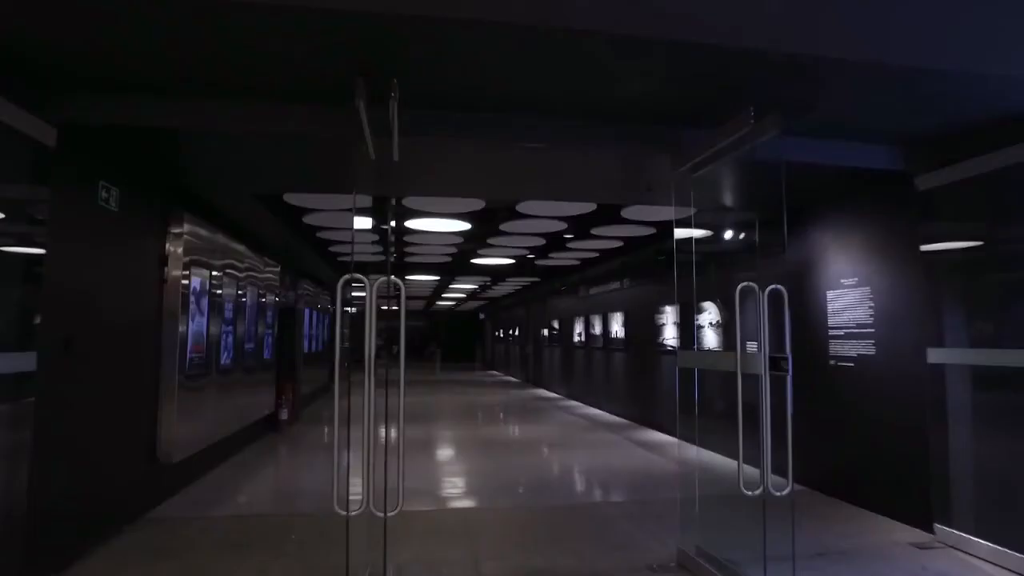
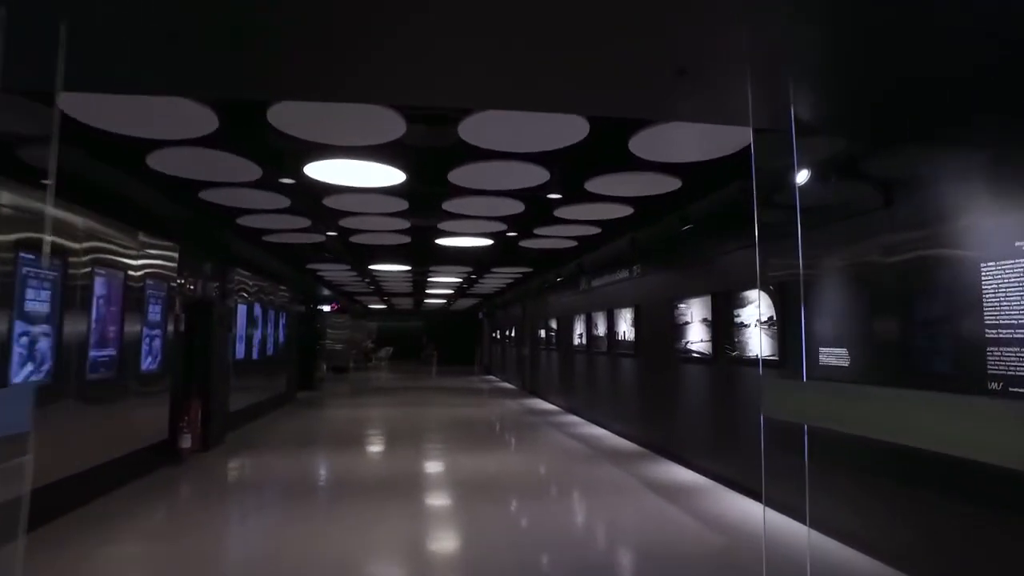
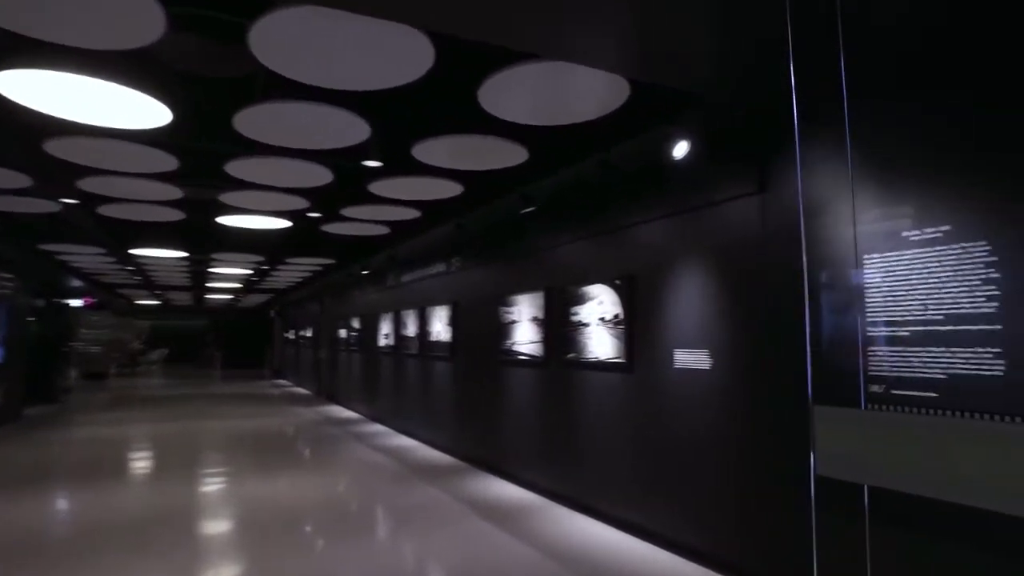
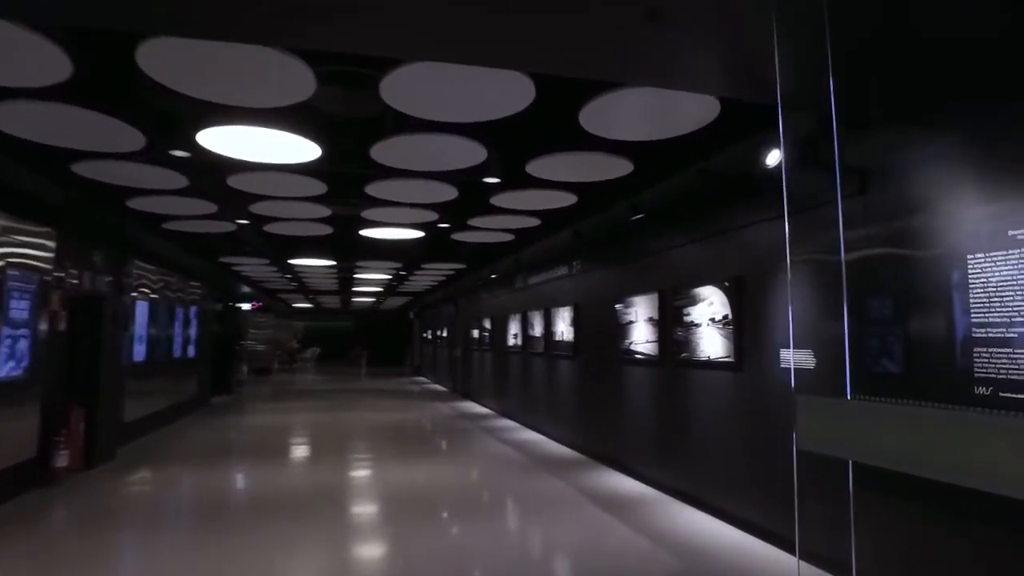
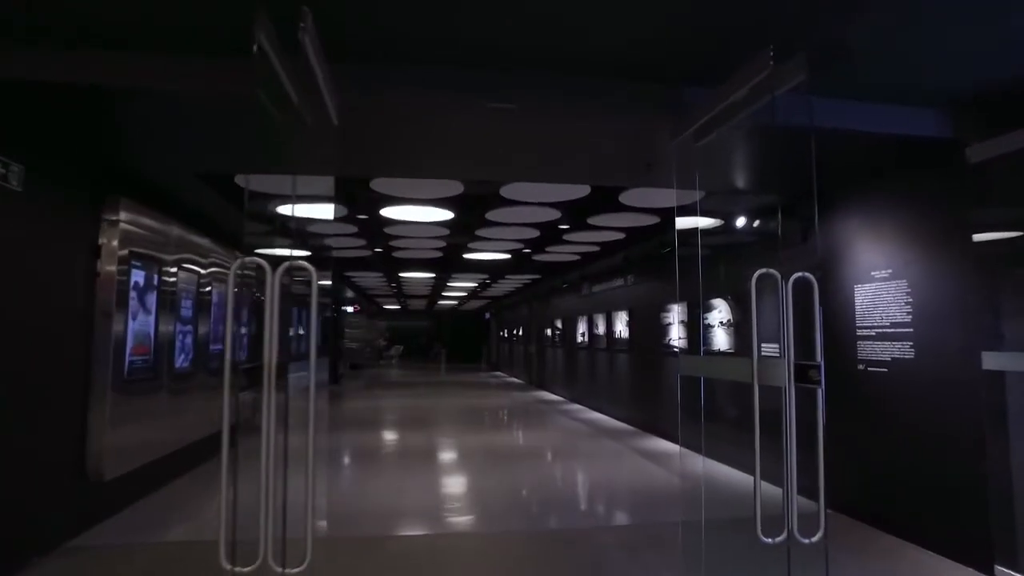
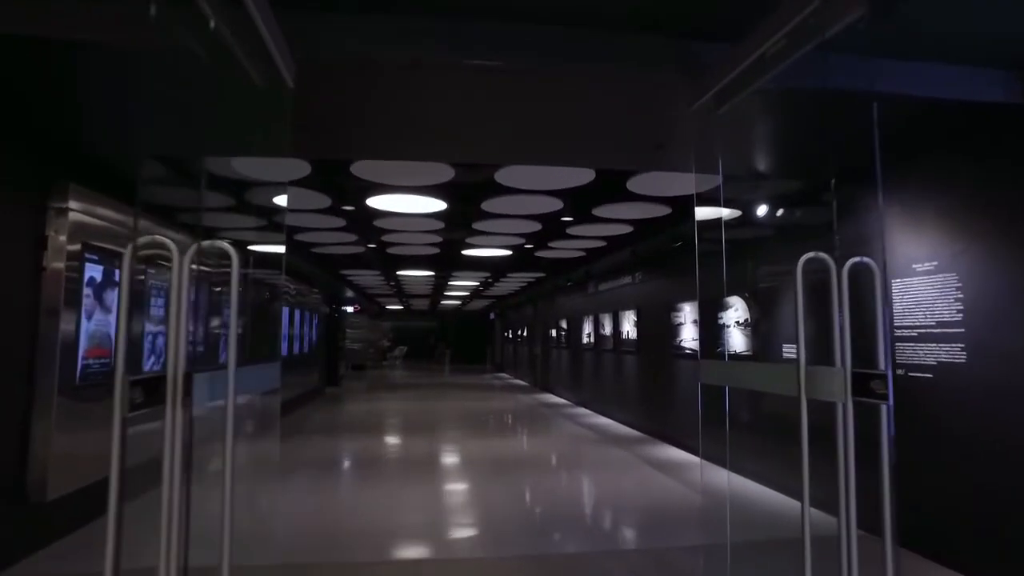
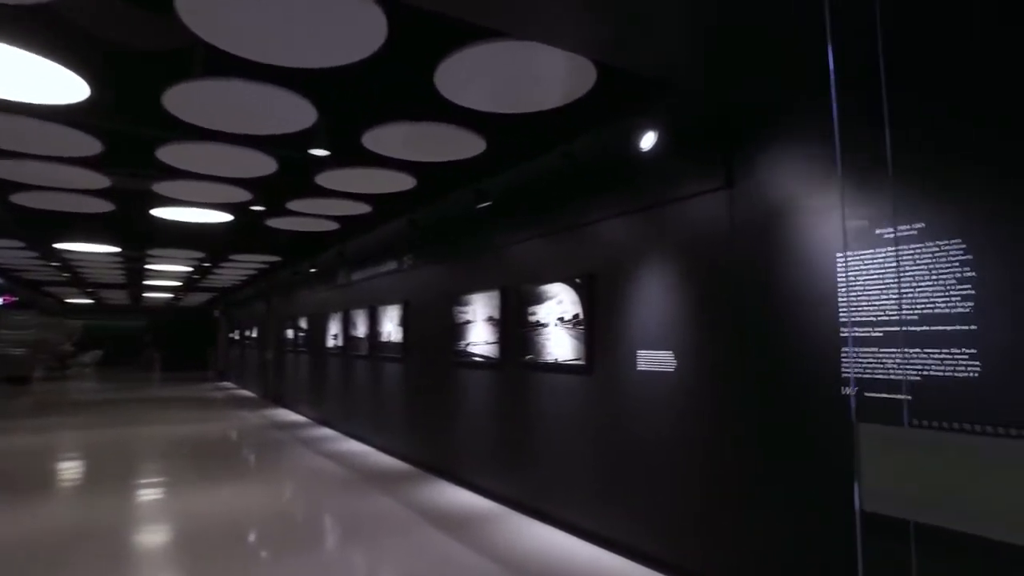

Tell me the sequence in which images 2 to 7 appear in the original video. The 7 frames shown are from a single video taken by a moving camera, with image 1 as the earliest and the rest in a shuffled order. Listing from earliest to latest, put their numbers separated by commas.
5, 6, 2, 4, 3, 7
